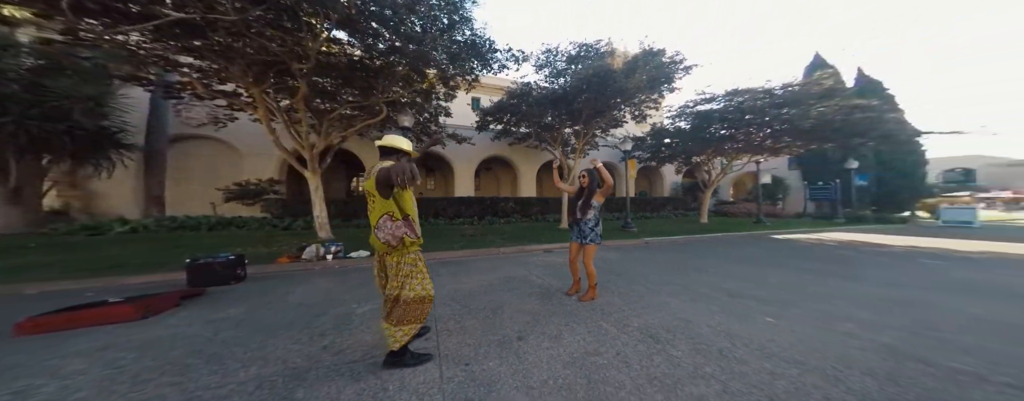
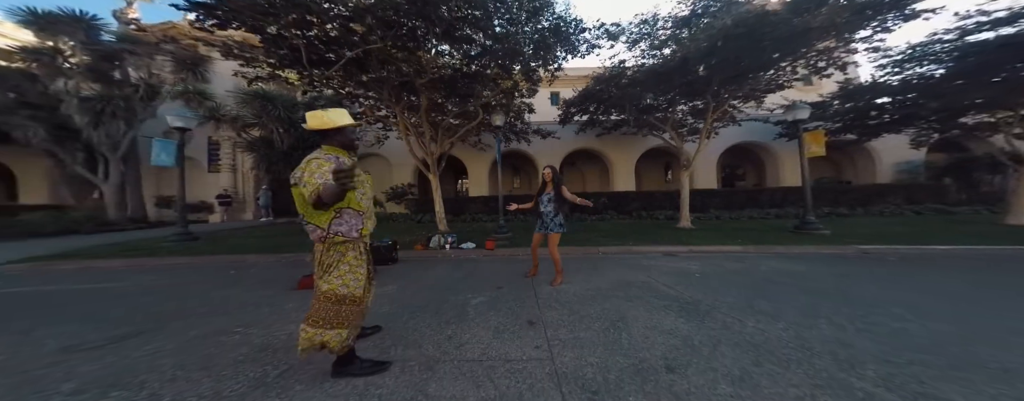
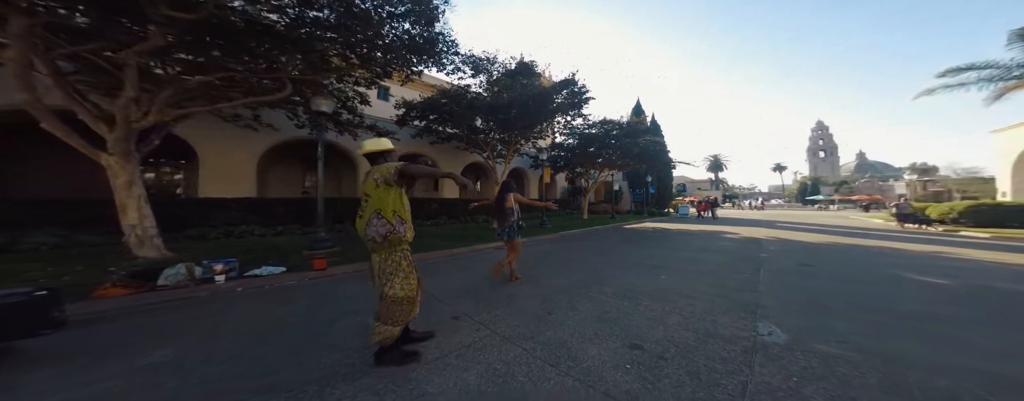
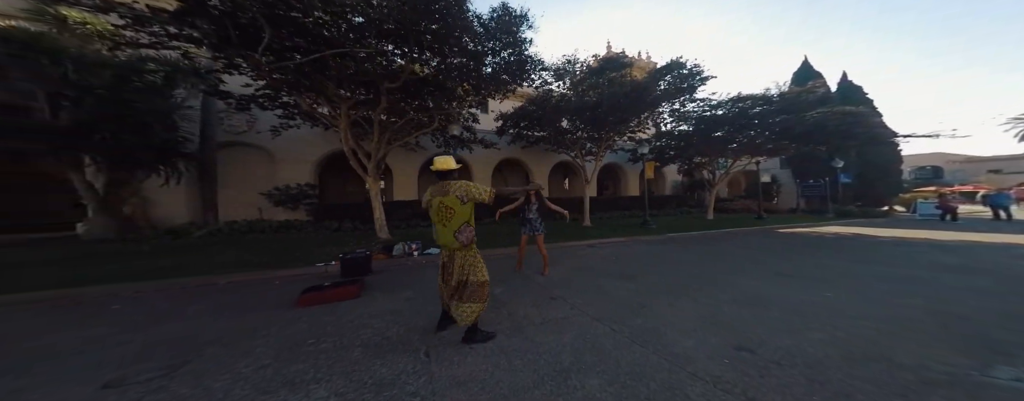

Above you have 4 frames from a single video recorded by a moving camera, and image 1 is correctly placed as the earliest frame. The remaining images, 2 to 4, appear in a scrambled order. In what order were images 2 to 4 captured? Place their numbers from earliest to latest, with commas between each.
3, 4, 2
